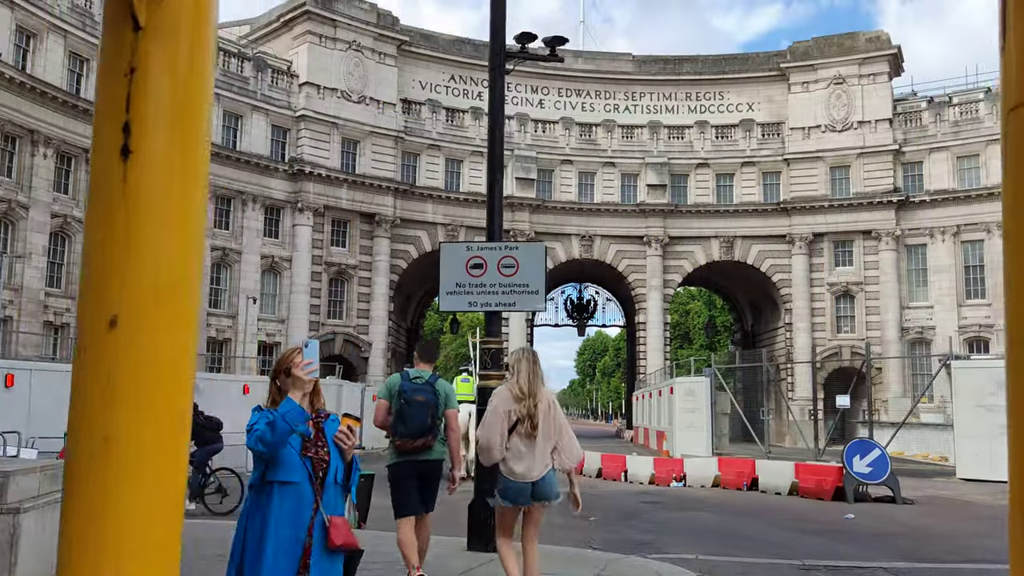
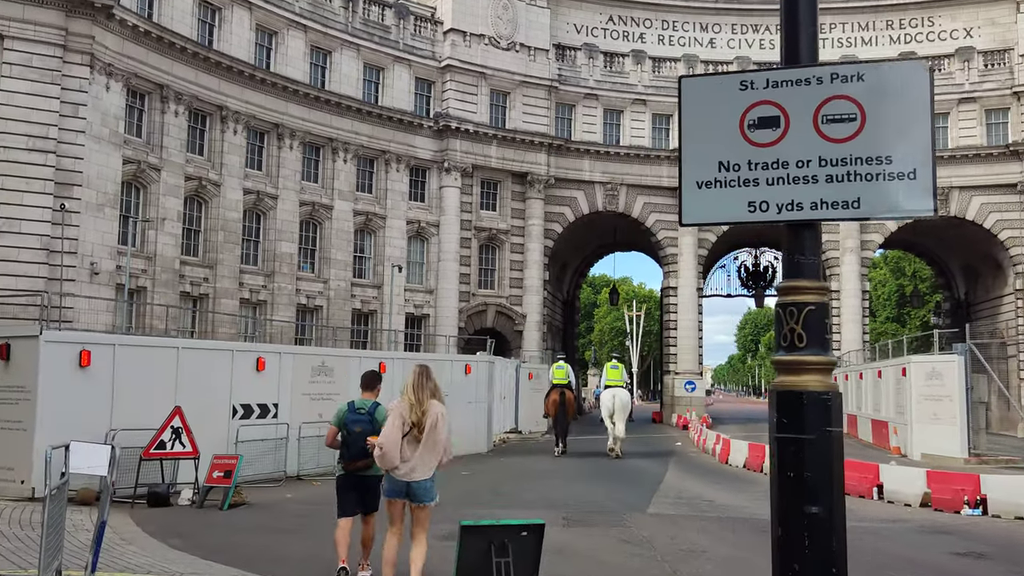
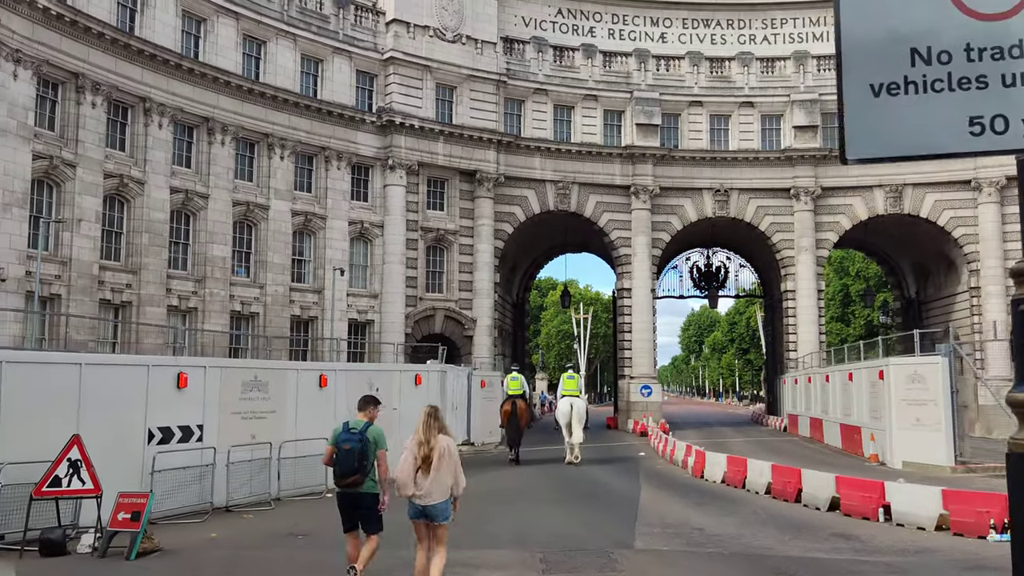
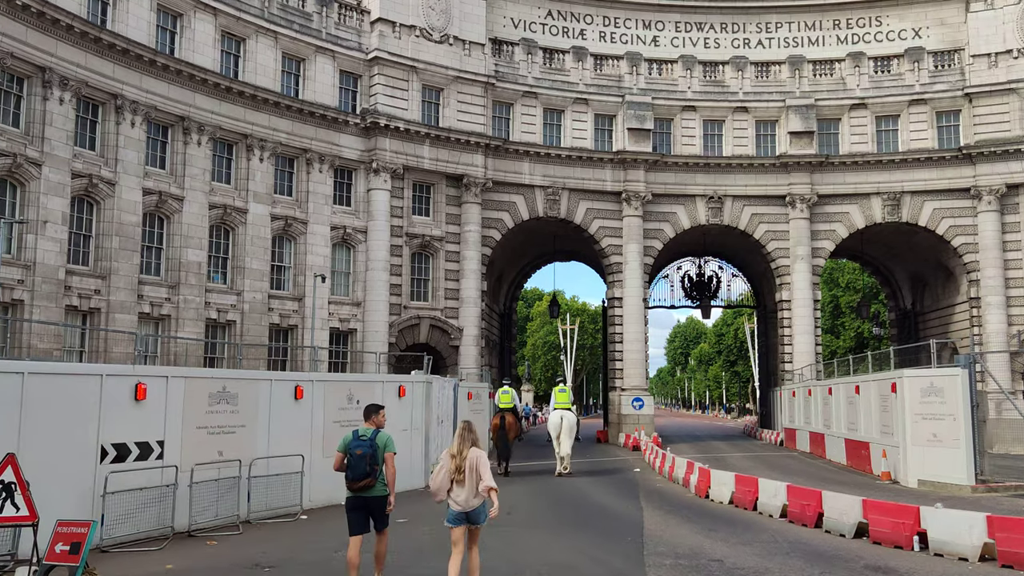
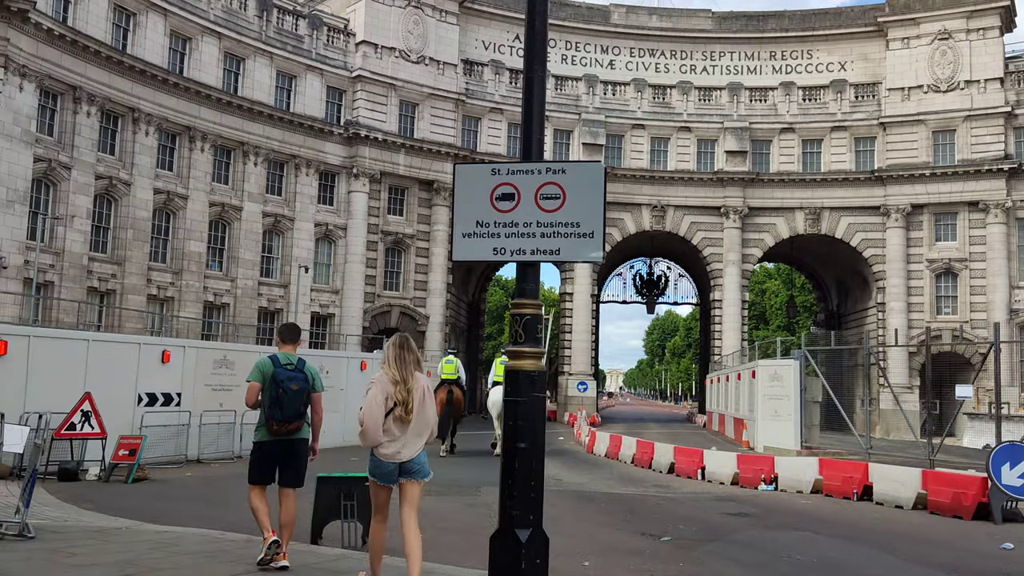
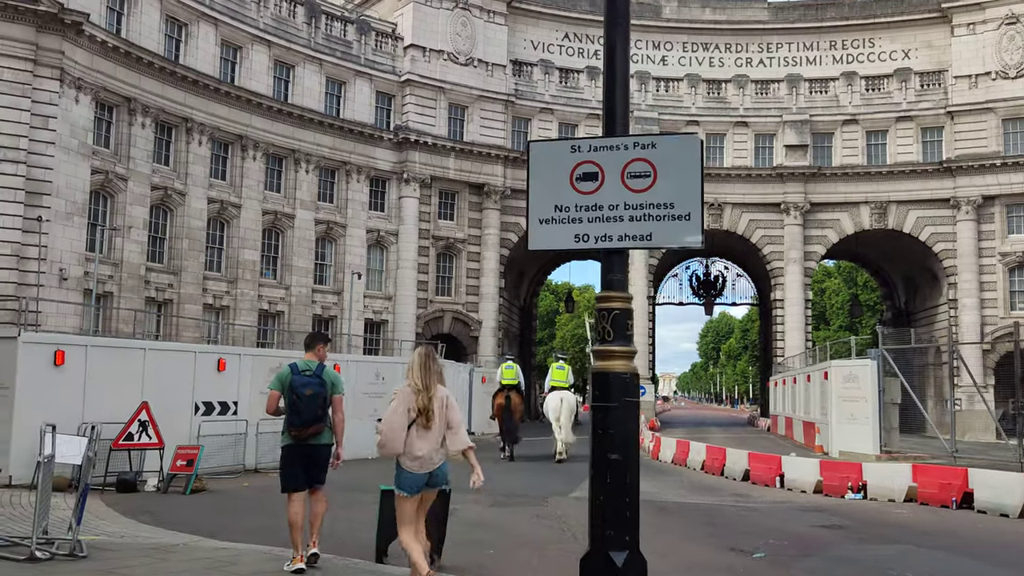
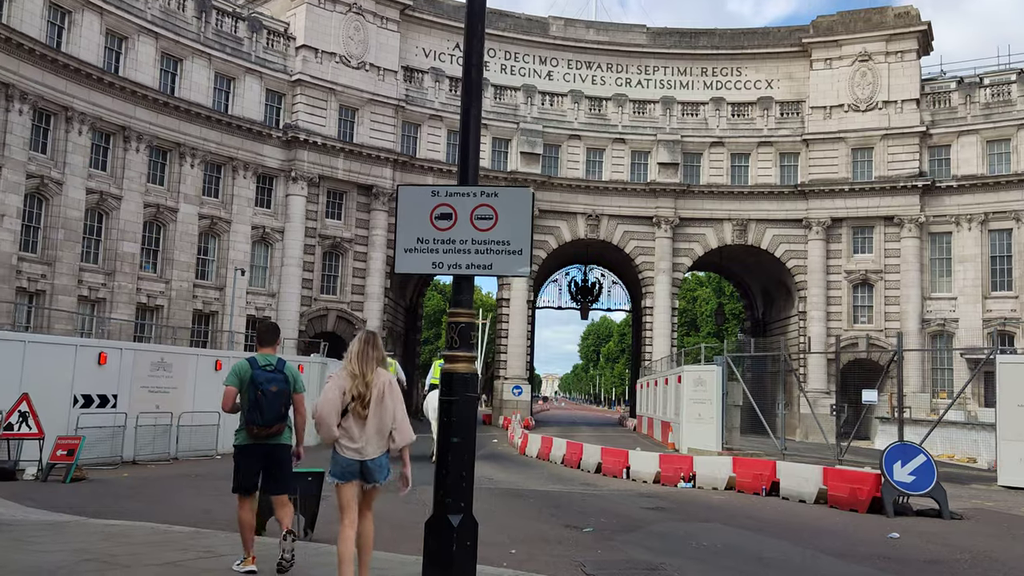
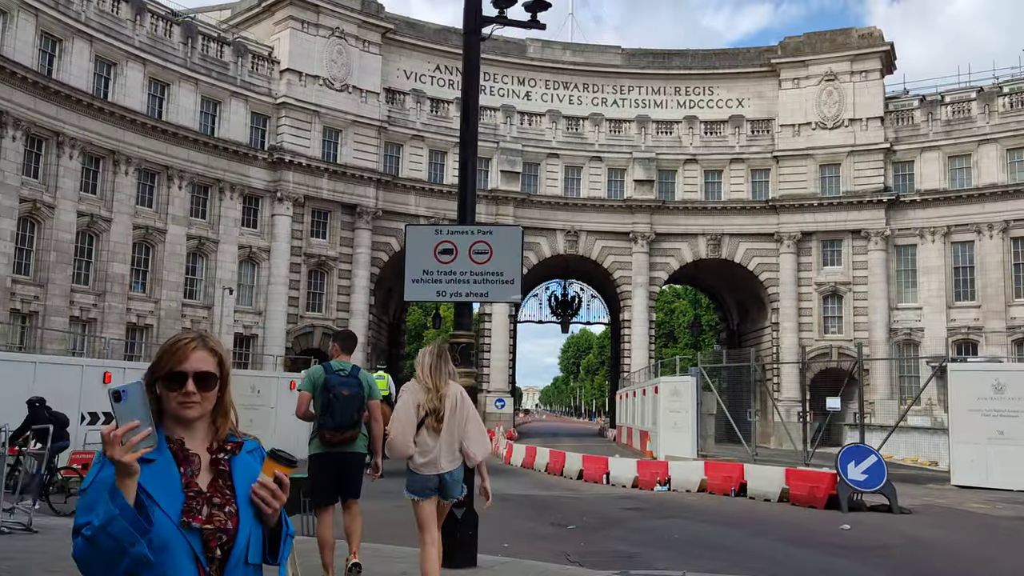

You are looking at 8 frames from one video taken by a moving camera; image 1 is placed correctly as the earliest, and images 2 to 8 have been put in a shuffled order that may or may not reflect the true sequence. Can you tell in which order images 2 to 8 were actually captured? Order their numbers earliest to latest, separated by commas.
8, 7, 5, 6, 2, 3, 4
